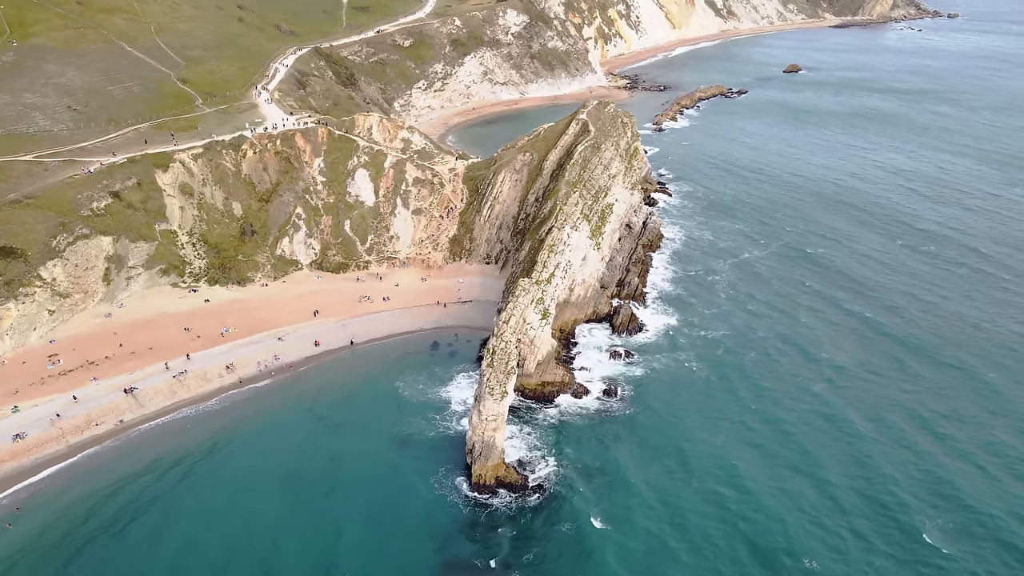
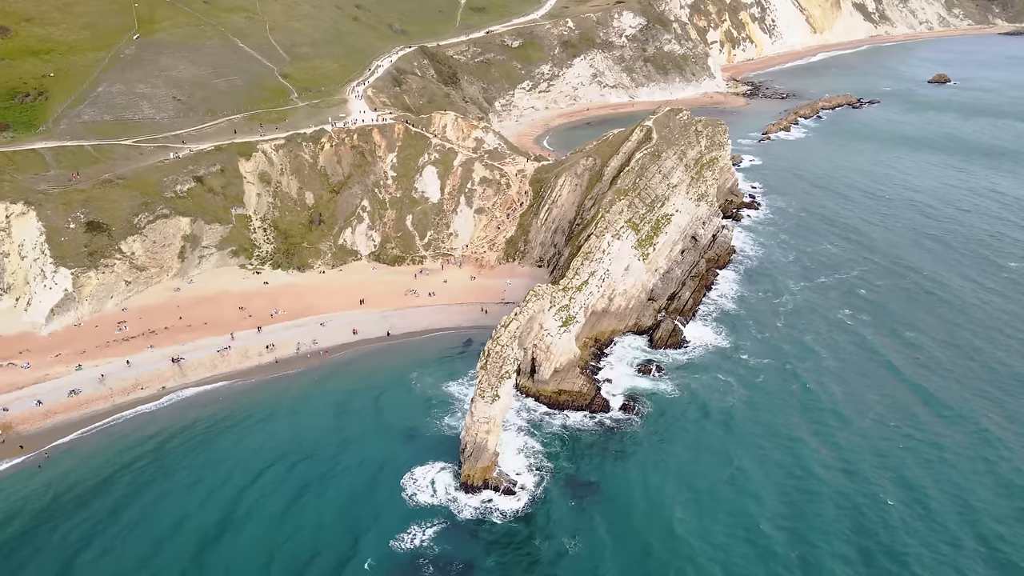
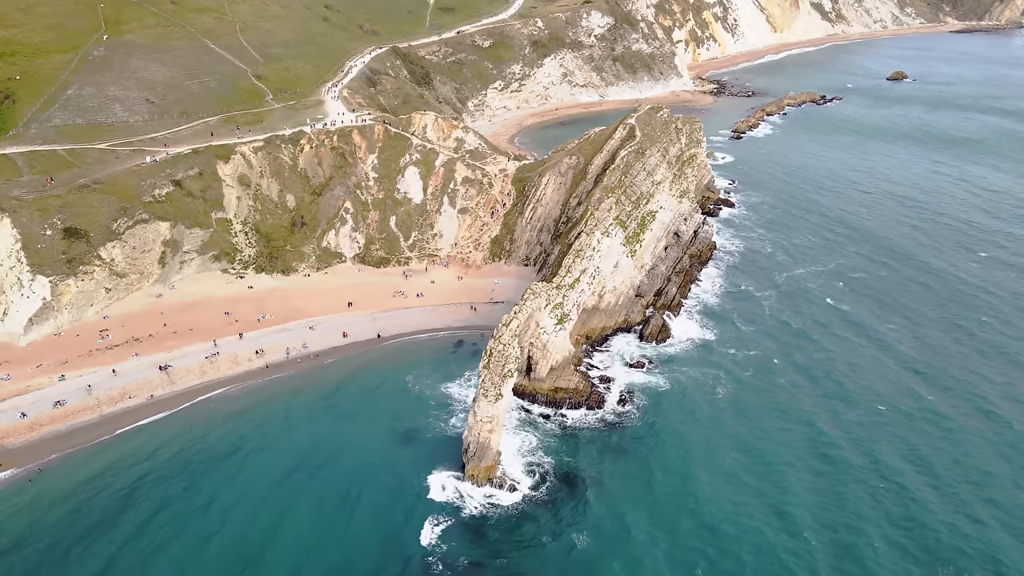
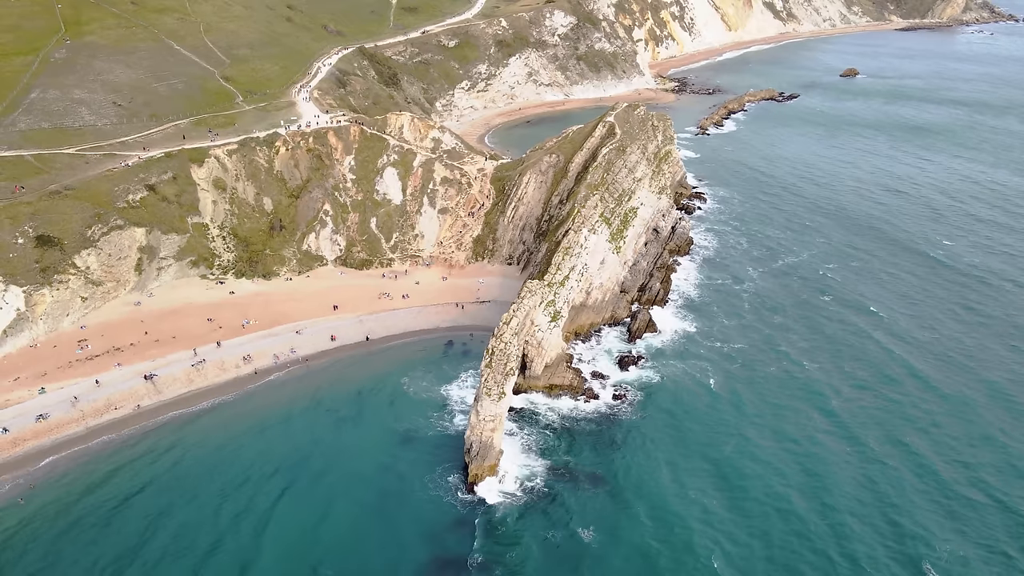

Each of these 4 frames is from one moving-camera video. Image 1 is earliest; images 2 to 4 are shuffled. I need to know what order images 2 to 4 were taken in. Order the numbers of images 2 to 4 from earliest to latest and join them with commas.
4, 3, 2
